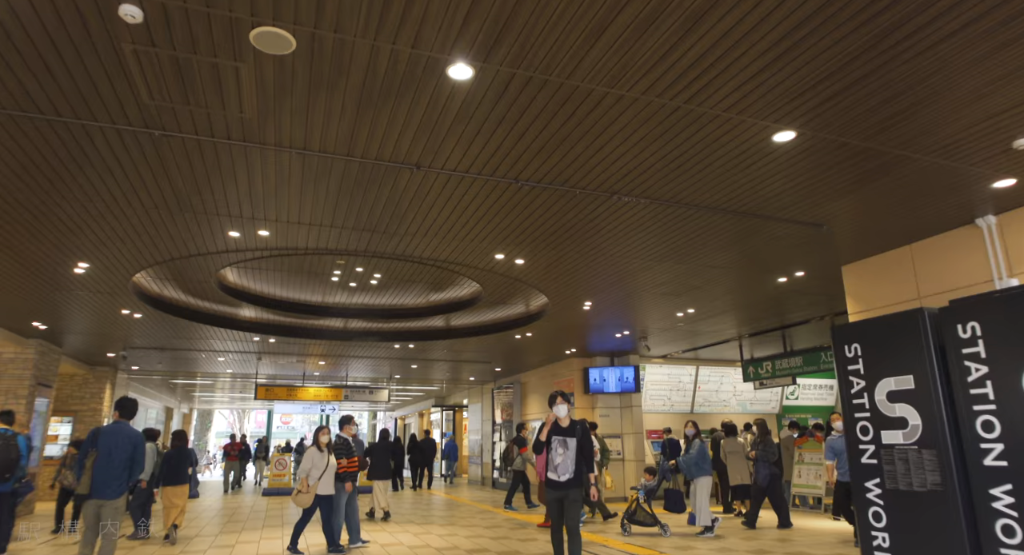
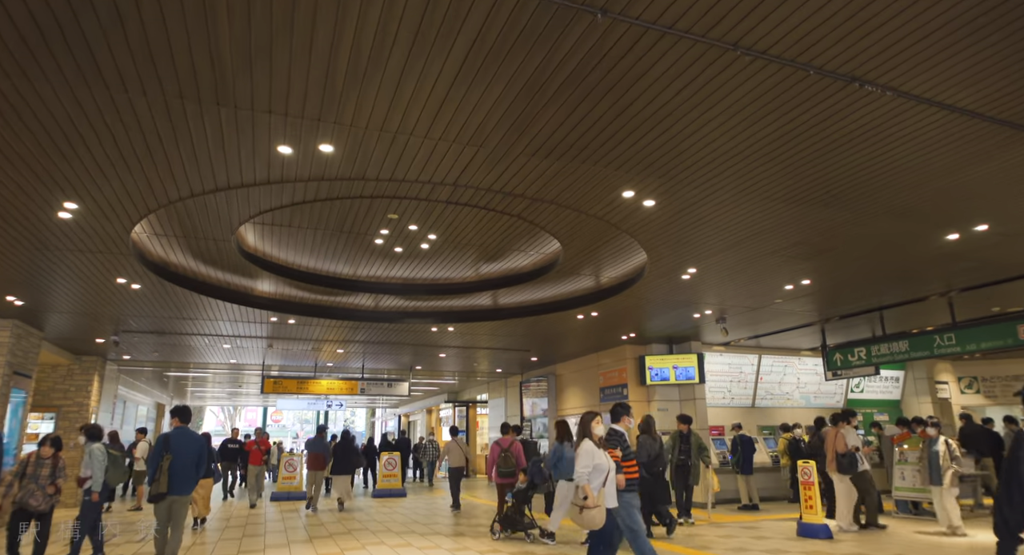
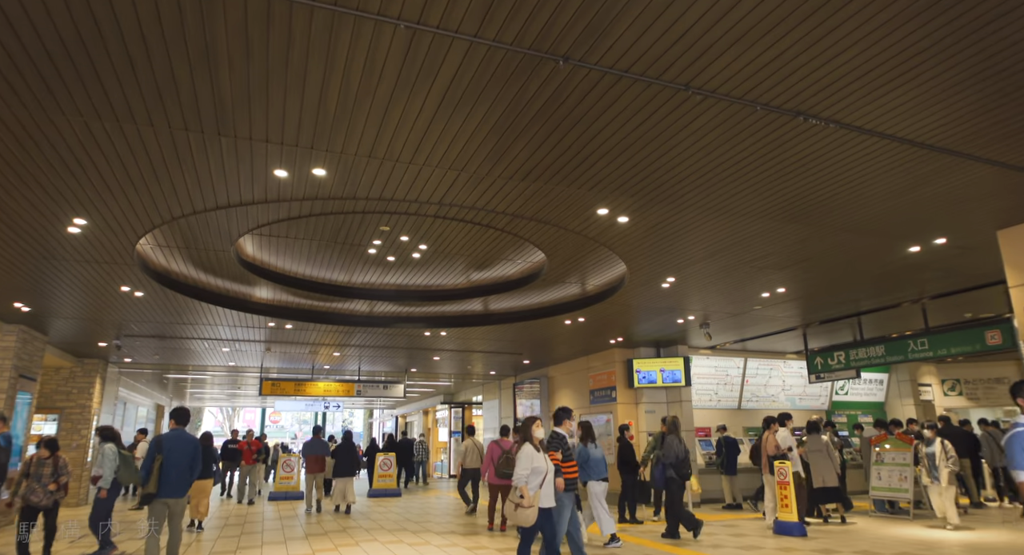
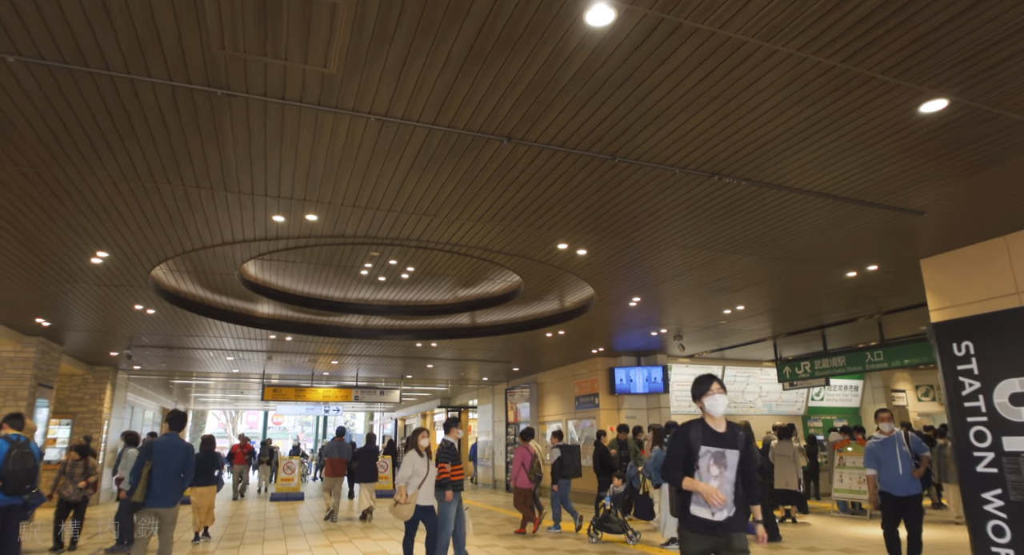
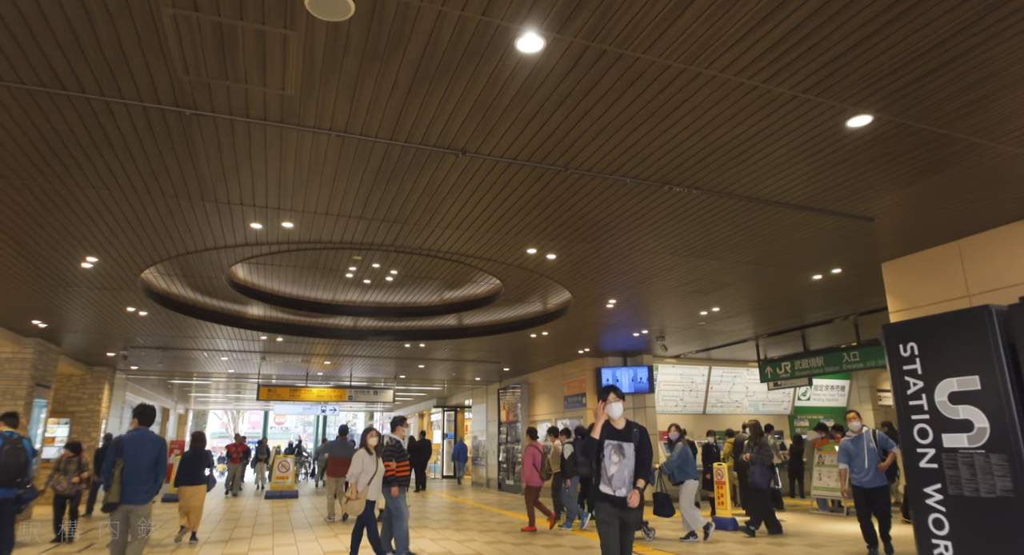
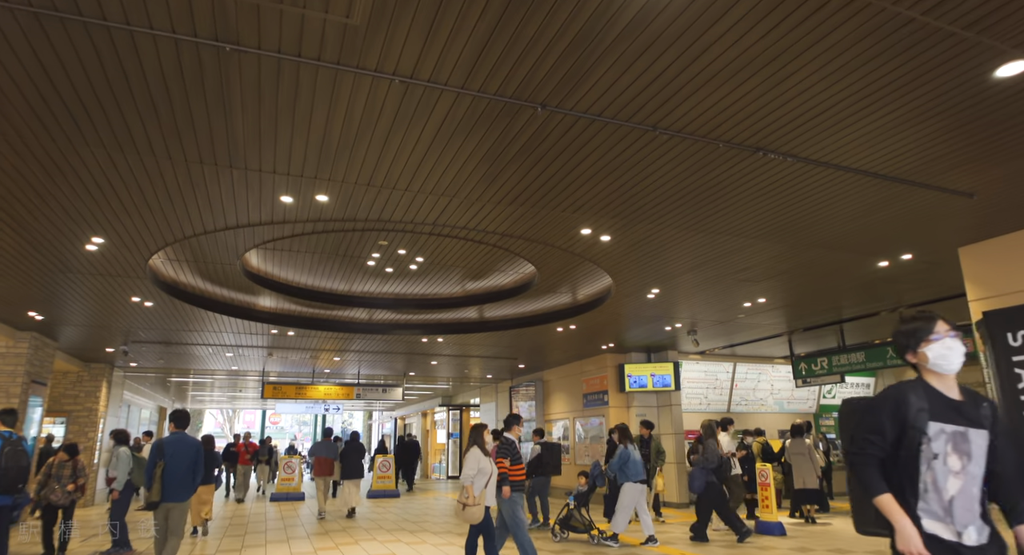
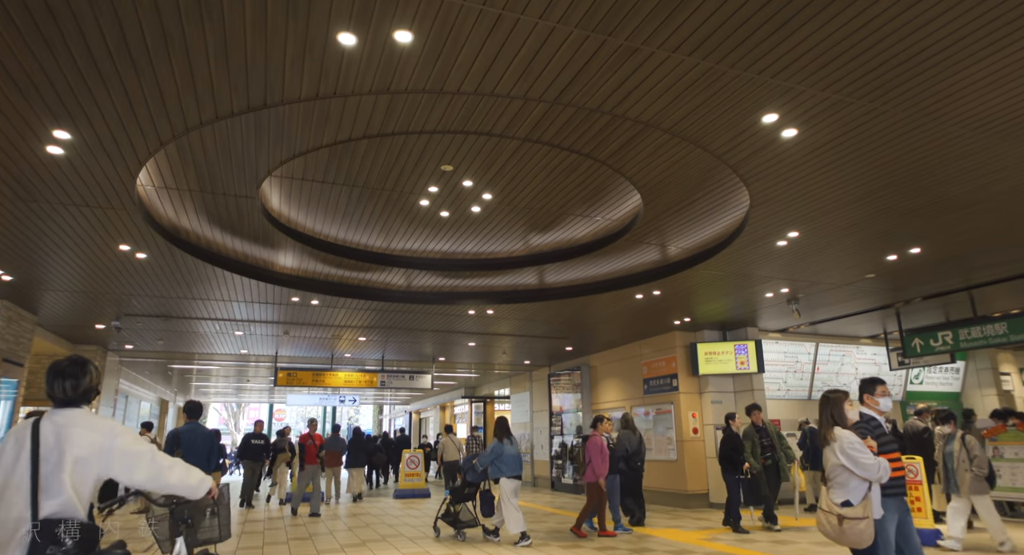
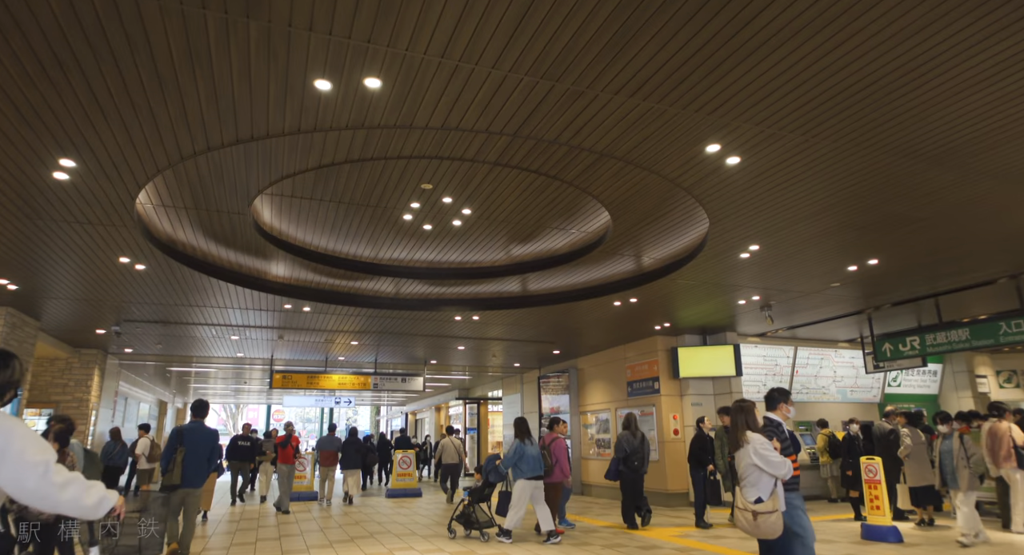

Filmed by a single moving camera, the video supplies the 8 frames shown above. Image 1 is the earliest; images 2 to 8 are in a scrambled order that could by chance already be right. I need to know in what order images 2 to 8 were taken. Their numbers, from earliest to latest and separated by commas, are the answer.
5, 4, 6, 3, 2, 8, 7
